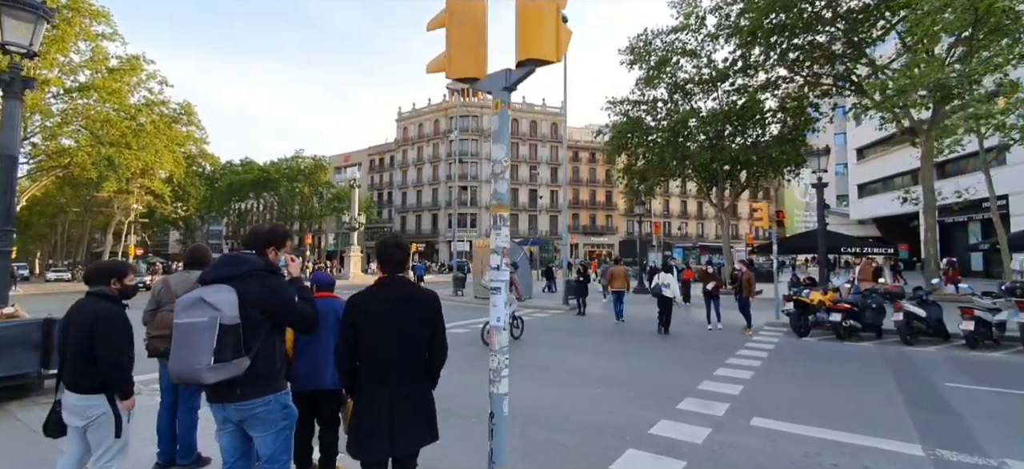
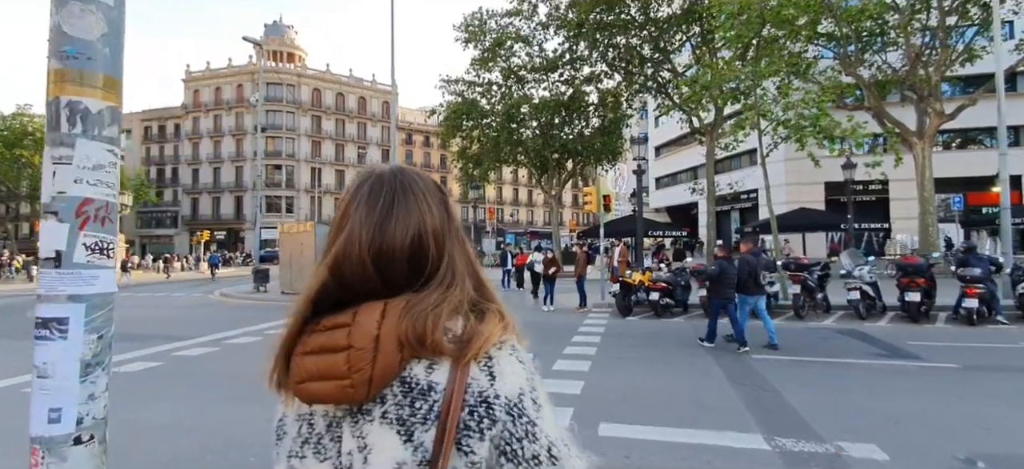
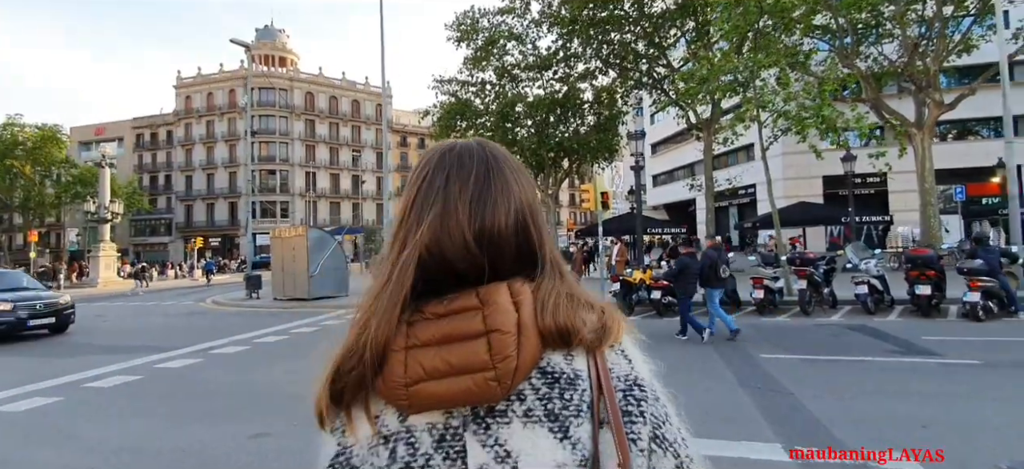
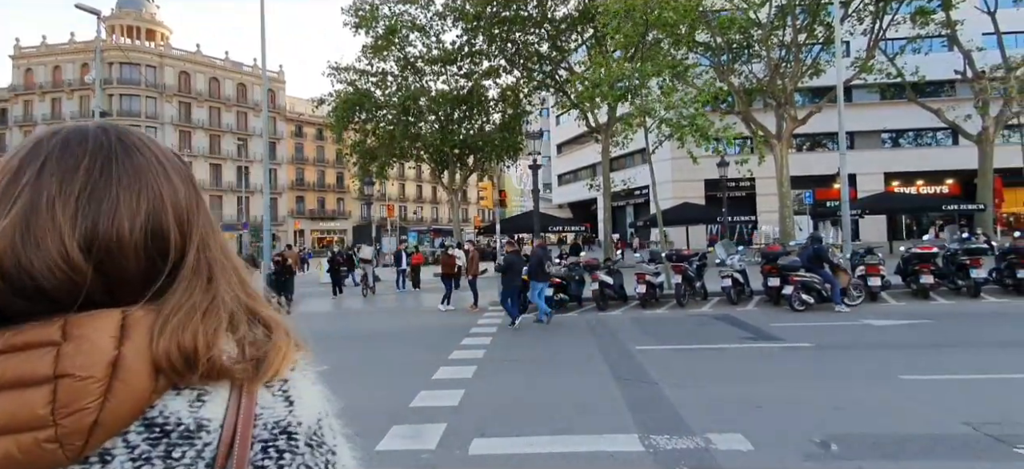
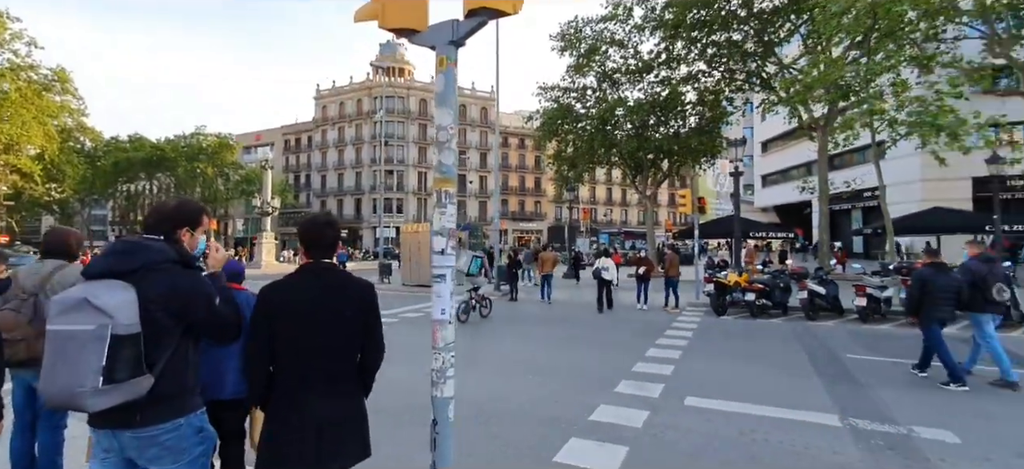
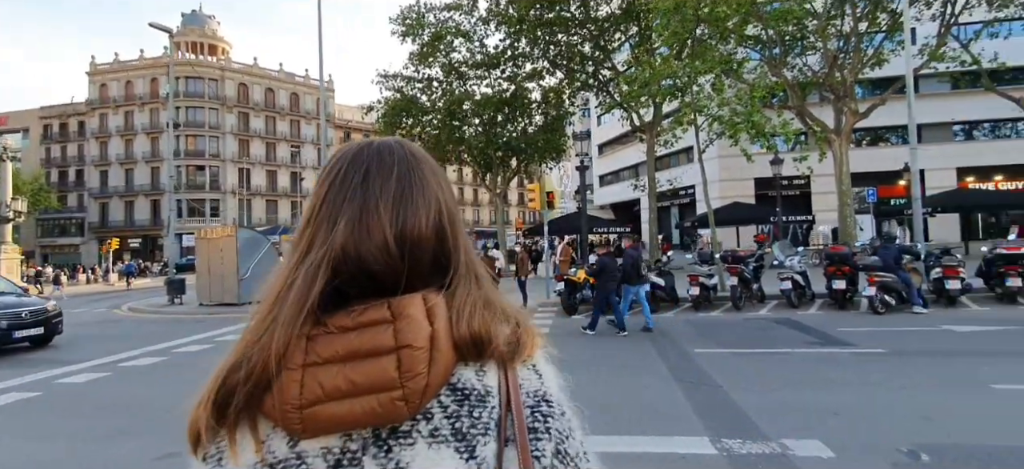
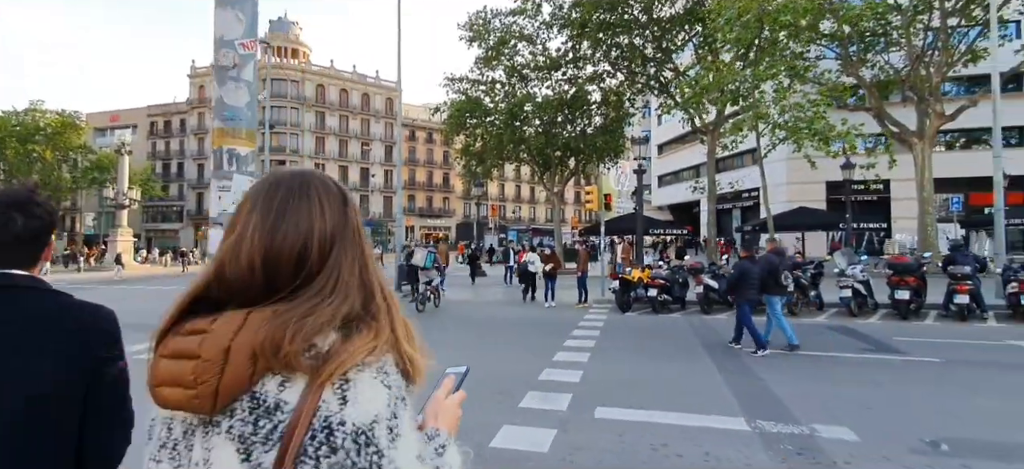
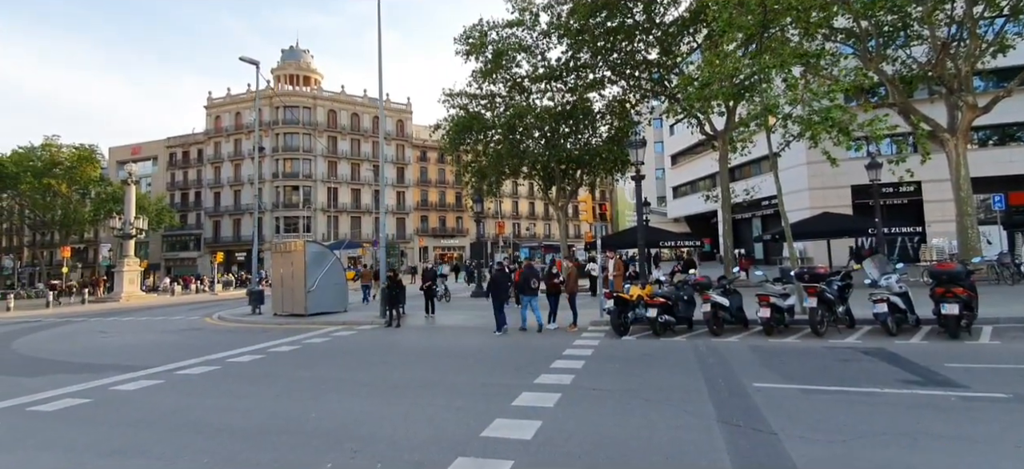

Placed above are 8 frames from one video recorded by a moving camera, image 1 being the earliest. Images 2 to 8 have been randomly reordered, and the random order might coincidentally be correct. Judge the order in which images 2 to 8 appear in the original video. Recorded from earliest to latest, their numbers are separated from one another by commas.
5, 7, 2, 3, 6, 4, 8
